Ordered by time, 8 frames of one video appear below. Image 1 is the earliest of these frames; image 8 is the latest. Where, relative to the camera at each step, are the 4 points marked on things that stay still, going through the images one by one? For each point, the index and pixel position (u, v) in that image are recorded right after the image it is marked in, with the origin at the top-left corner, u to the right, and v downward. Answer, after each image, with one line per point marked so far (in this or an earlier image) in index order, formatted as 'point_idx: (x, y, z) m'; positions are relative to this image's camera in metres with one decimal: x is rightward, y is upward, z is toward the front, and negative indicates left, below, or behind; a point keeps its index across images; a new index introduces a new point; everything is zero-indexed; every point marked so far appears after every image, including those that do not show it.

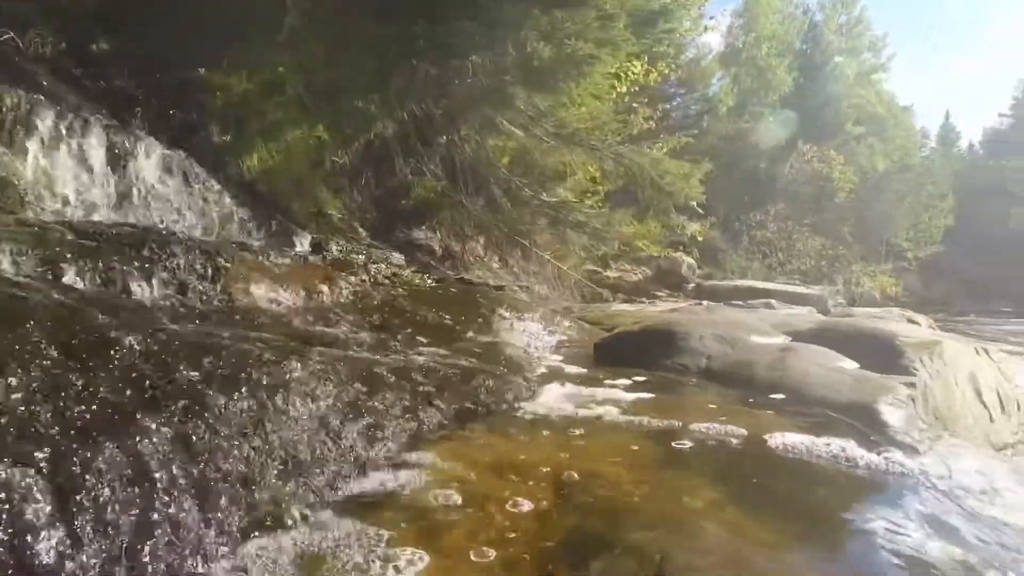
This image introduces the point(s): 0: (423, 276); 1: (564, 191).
0: (-1.0, +0.1, +6.2) m
1: (+0.9, +1.4, +8.4) m
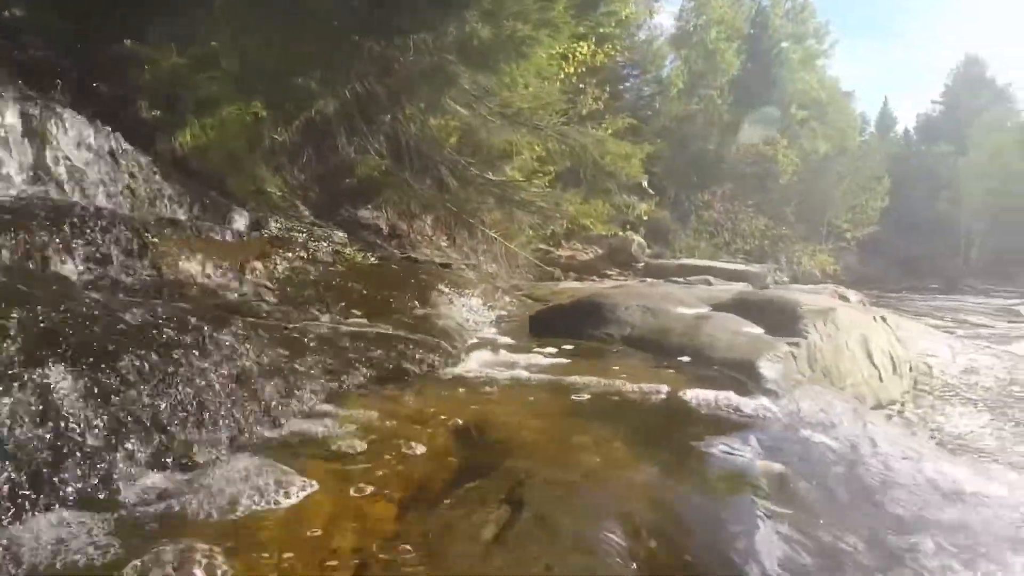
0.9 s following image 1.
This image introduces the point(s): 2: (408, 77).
0: (-1.6, +0.4, +6.2) m
1: (0.0, +1.8, +8.6) m
2: (-1.3, +2.6, +7.0) m
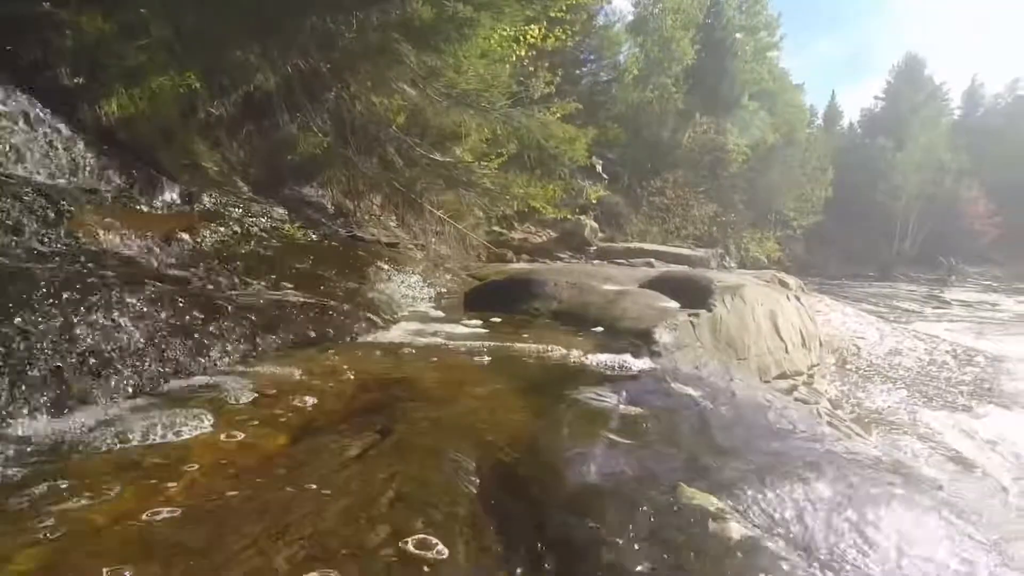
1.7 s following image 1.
0: (-2.2, +0.6, +6.2) m
1: (-0.8, +2.1, +8.6) m
2: (-2.0, +2.9, +7.0) m
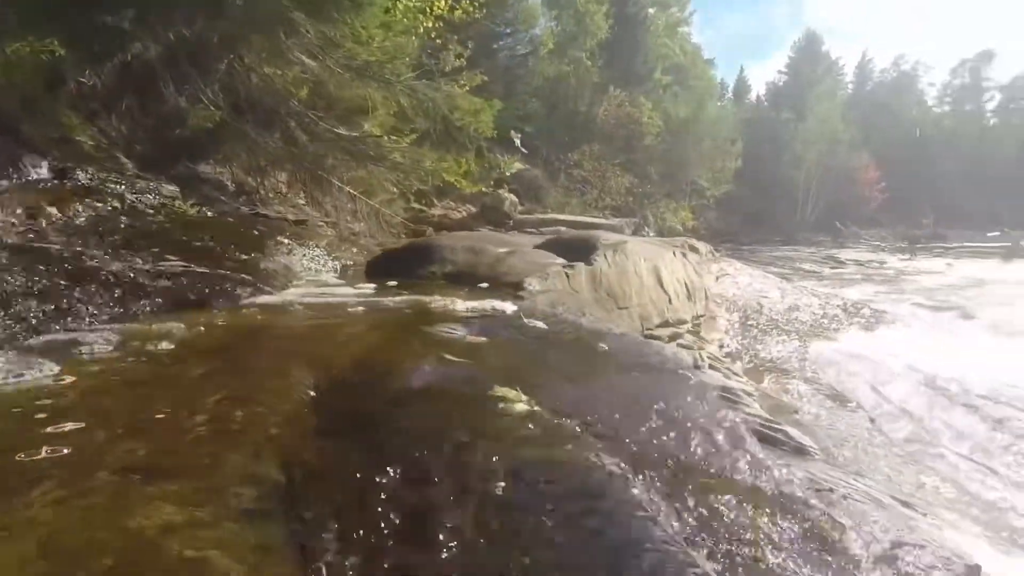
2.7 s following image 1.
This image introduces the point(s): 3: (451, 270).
0: (-3.3, +0.9, +6.0) m
1: (-2.2, +2.5, +8.5) m
2: (-3.2, +3.1, +6.7) m
3: (-0.5, +0.1, +4.6) m
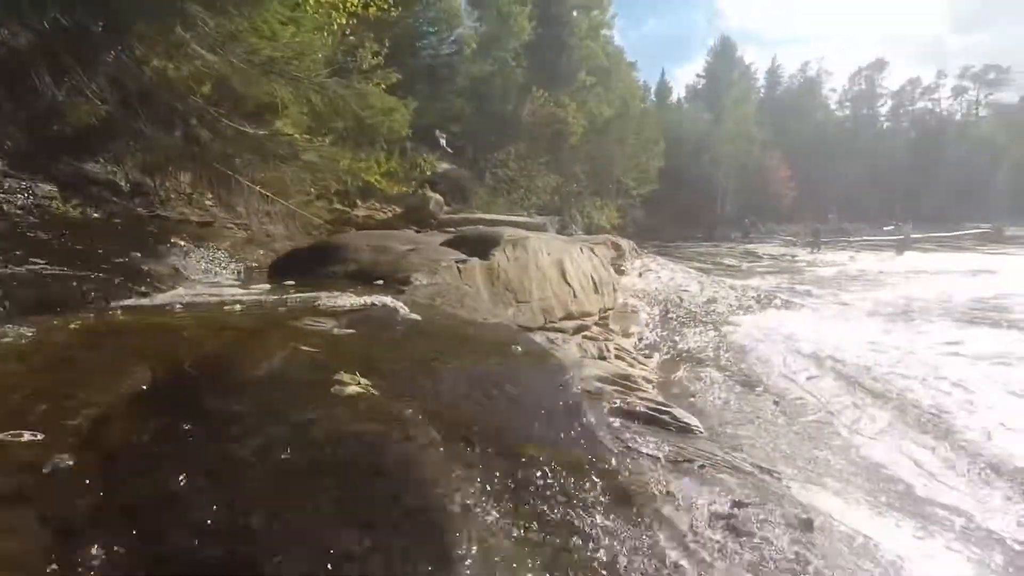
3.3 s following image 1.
0: (-4.2, +0.8, +5.6) m
1: (-3.4, +2.4, +8.3) m
2: (-4.3, +3.0, +6.3) m
3: (-1.2, +0.1, +4.6) m
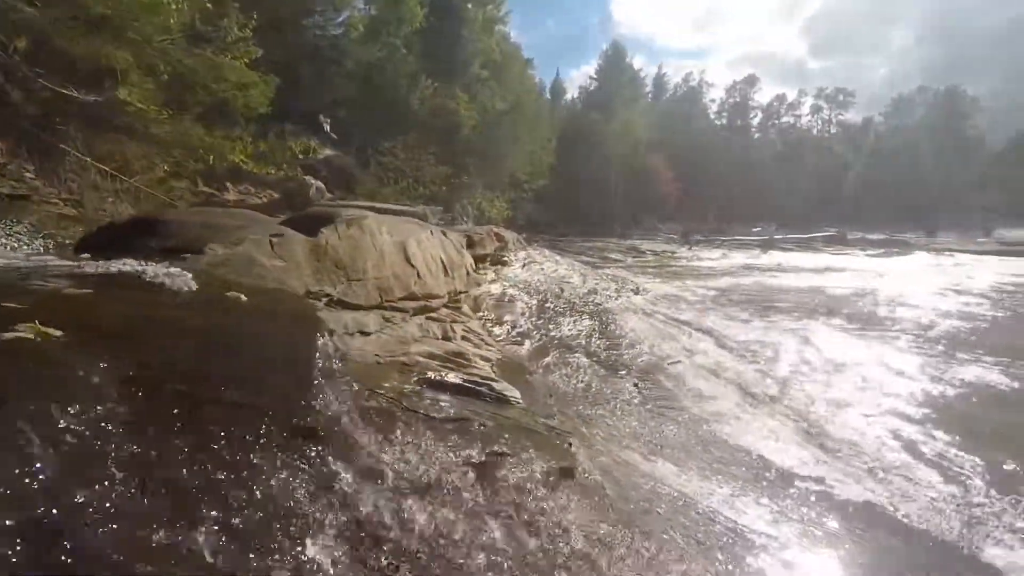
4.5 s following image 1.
0: (-5.6, +1.0, +4.8) m
1: (-5.3, +2.6, +7.5) m
2: (-5.7, +3.2, +5.4) m
3: (-2.5, +0.3, +4.3) m
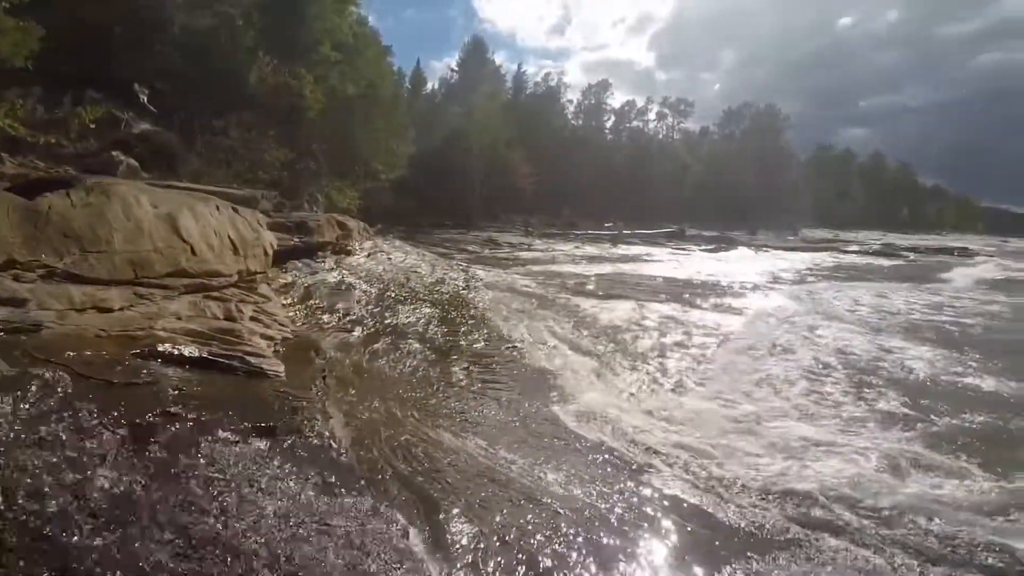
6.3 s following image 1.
0: (-7.1, +1.1, +3.3) m
1: (-7.5, +2.8, +6.0) m
2: (-7.5, +3.4, +3.8) m
3: (-4.0, +0.5, +3.6) m
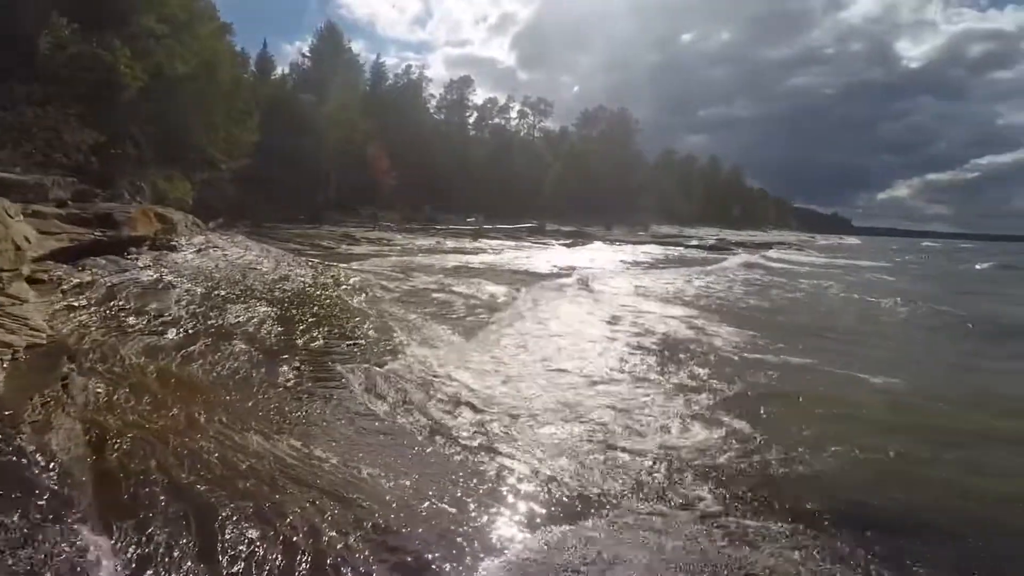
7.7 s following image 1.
0: (-8.3, +1.0, +1.5) m
1: (-9.3, +2.7, +4.0) m
2: (-8.8, +3.2, +1.9) m
3: (-5.3, +0.4, +2.5) m
